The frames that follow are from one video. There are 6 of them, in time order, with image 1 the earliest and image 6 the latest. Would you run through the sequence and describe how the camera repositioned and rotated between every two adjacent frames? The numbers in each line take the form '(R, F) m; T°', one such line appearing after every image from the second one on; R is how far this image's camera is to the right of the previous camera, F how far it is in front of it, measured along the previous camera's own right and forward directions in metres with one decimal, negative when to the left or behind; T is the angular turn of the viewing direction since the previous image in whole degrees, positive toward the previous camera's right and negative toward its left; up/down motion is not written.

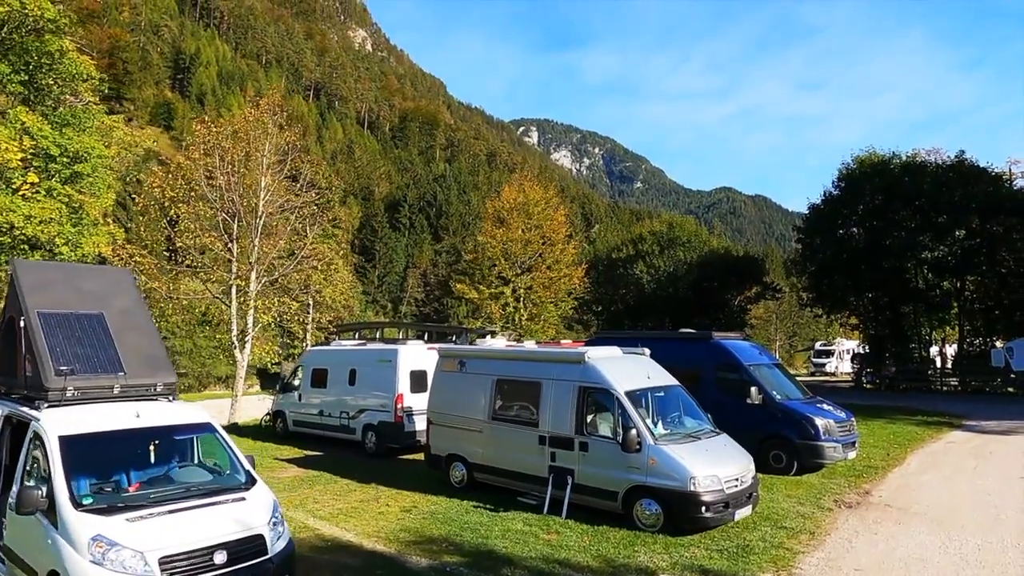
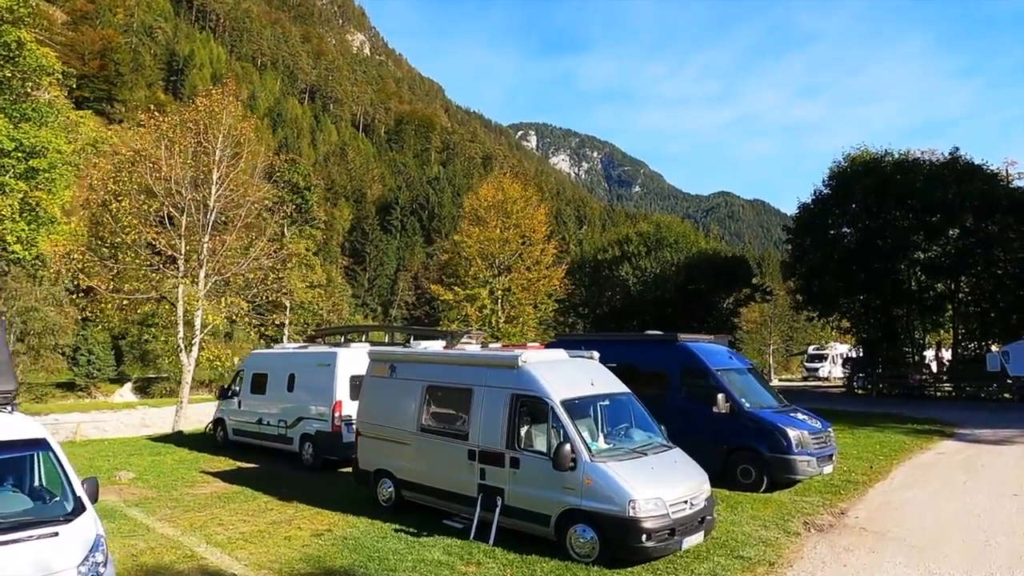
(+0.8, +0.9) m; 0°
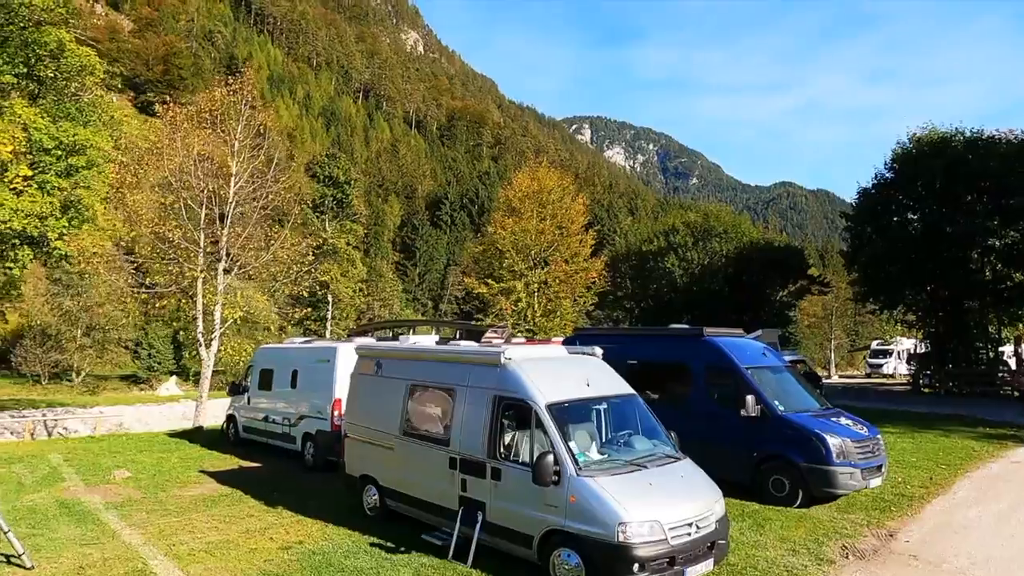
(+0.7, +0.9) m; -5°
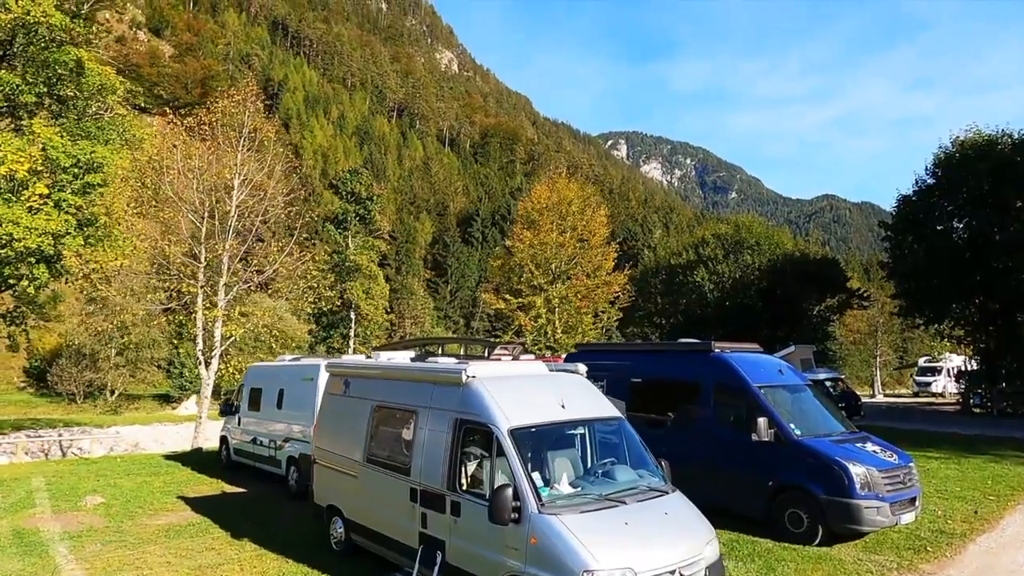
(+0.6, +0.7) m; -3°
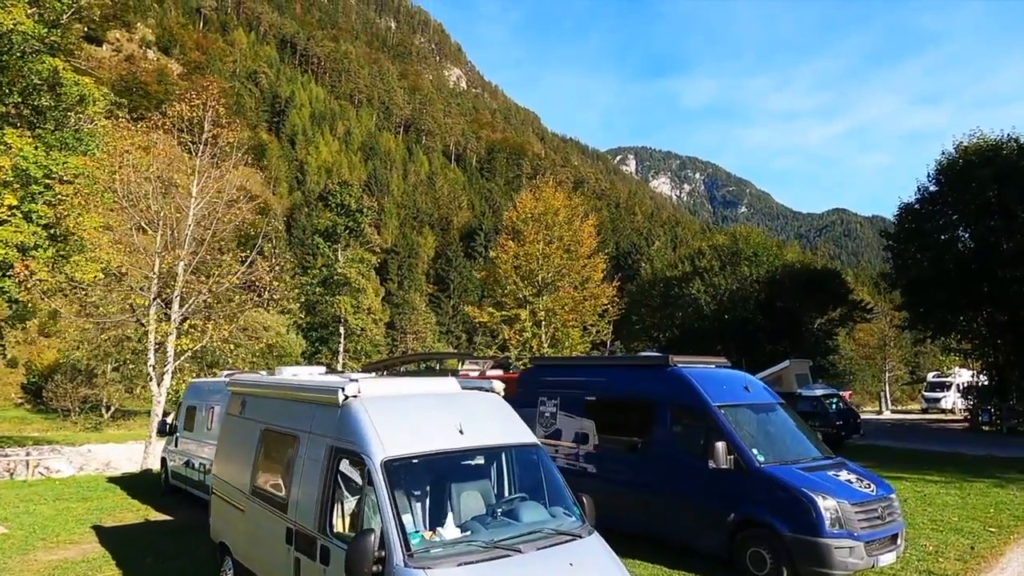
(+0.8, +0.8) m; -1°
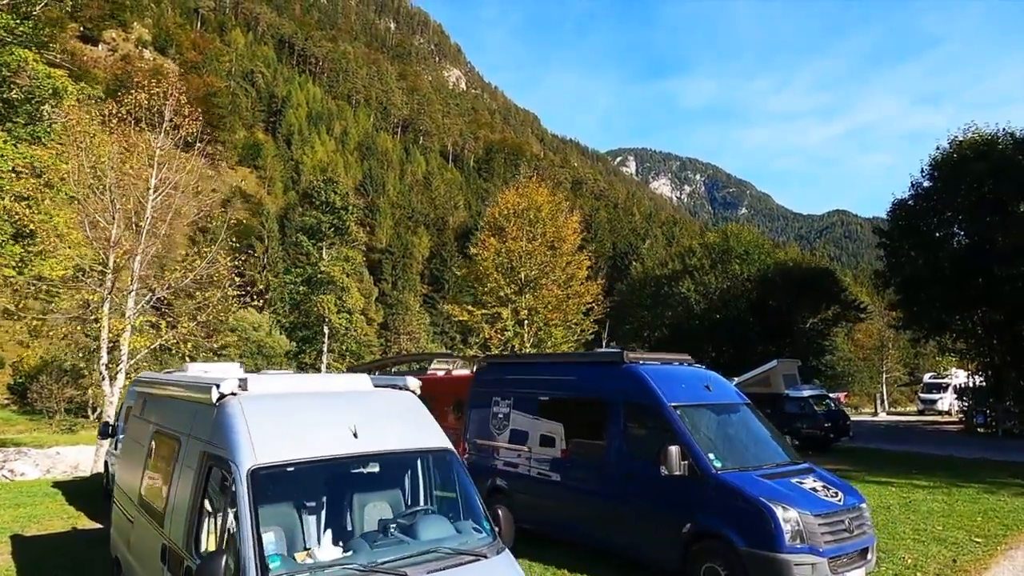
(+0.6, +0.6) m; 0°
